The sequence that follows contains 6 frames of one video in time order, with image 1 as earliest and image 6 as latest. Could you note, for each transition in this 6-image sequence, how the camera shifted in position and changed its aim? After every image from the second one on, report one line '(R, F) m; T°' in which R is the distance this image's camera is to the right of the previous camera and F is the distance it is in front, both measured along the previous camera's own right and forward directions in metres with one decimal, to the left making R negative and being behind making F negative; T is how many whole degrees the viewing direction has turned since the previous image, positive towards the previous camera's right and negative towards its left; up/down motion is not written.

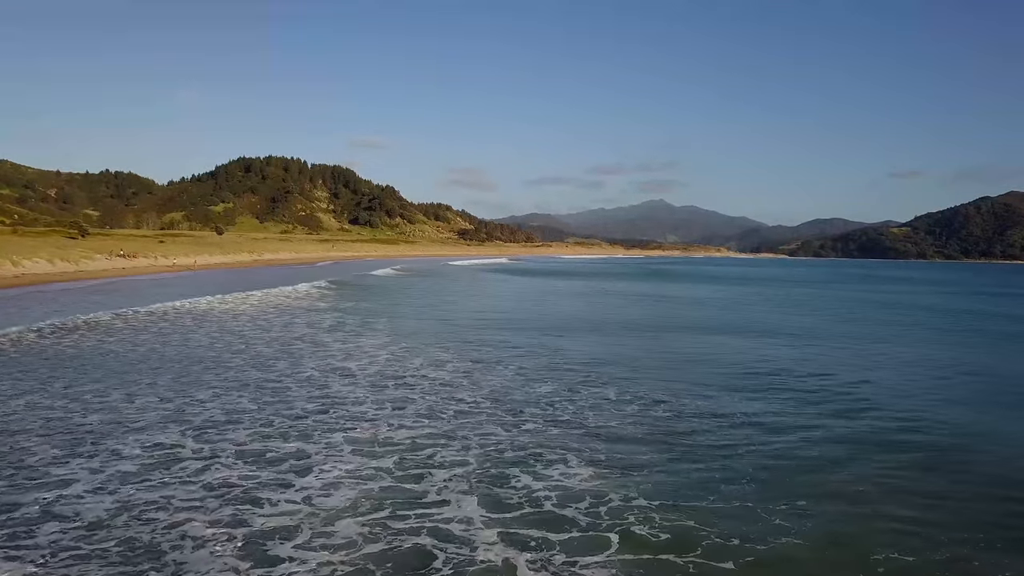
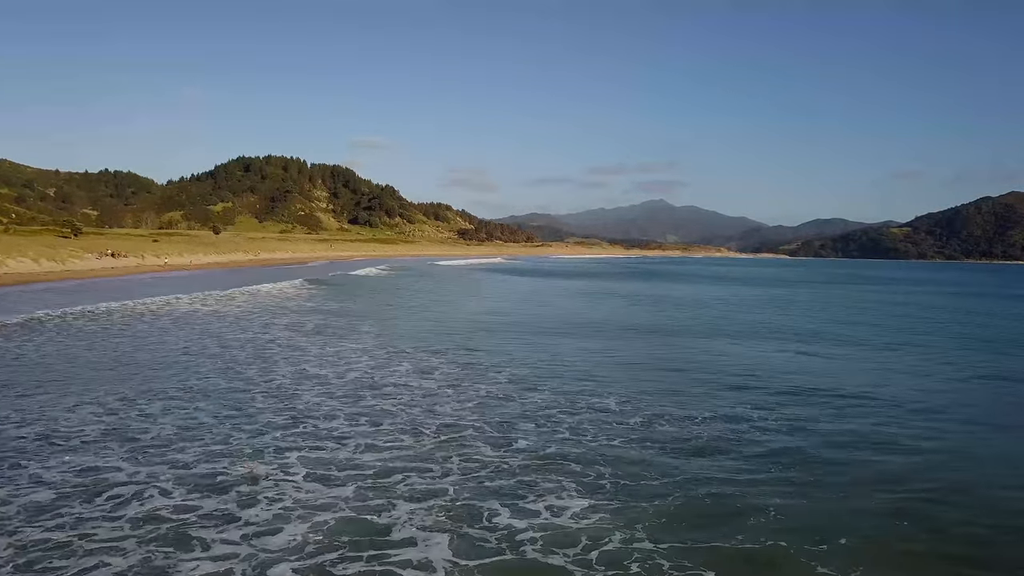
(+0.2, +1.0) m; 0°
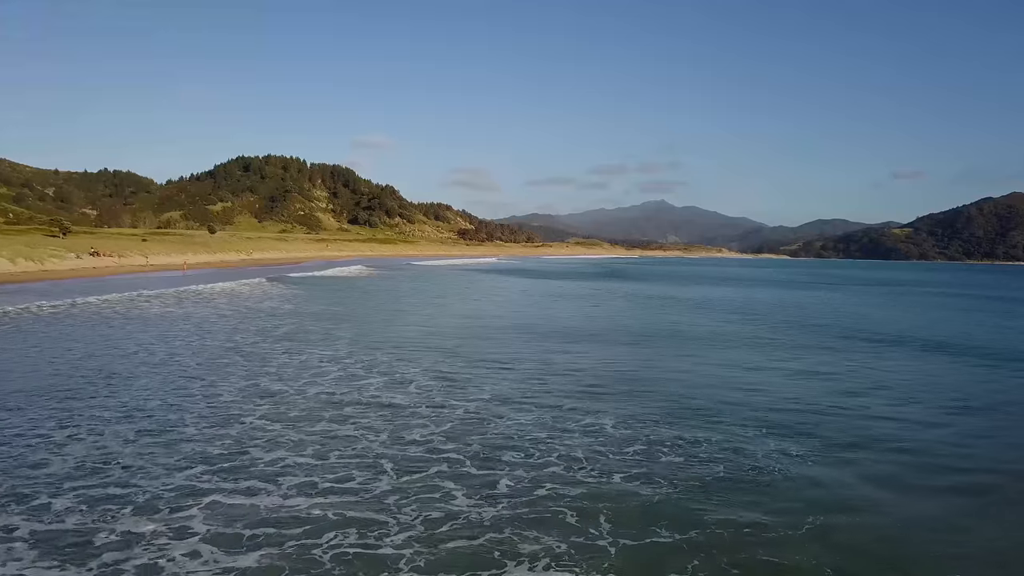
(+0.3, +1.6) m; 0°
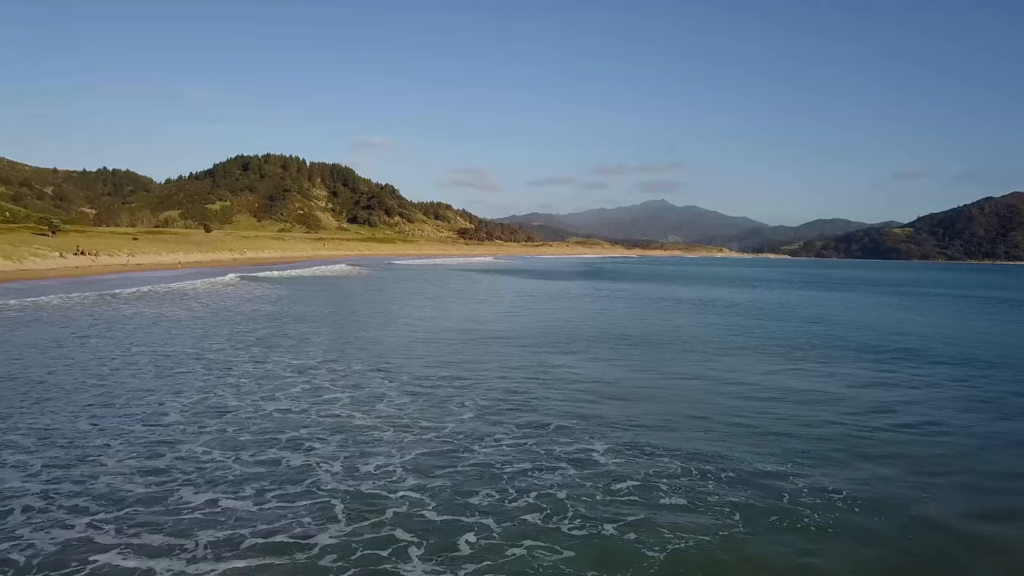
(+0.3, +1.2) m; 0°
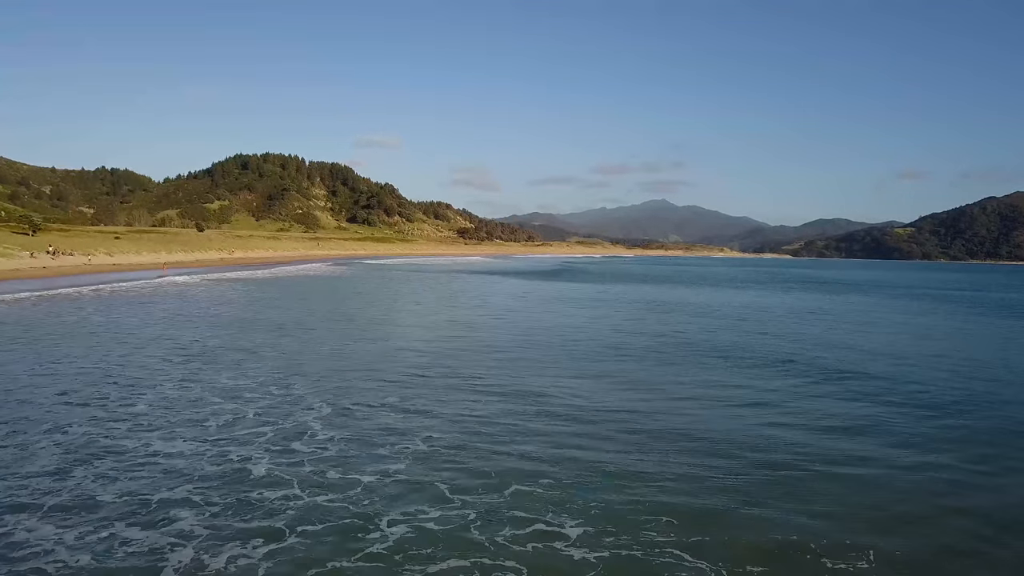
(+0.7, +2.0) m; 0°
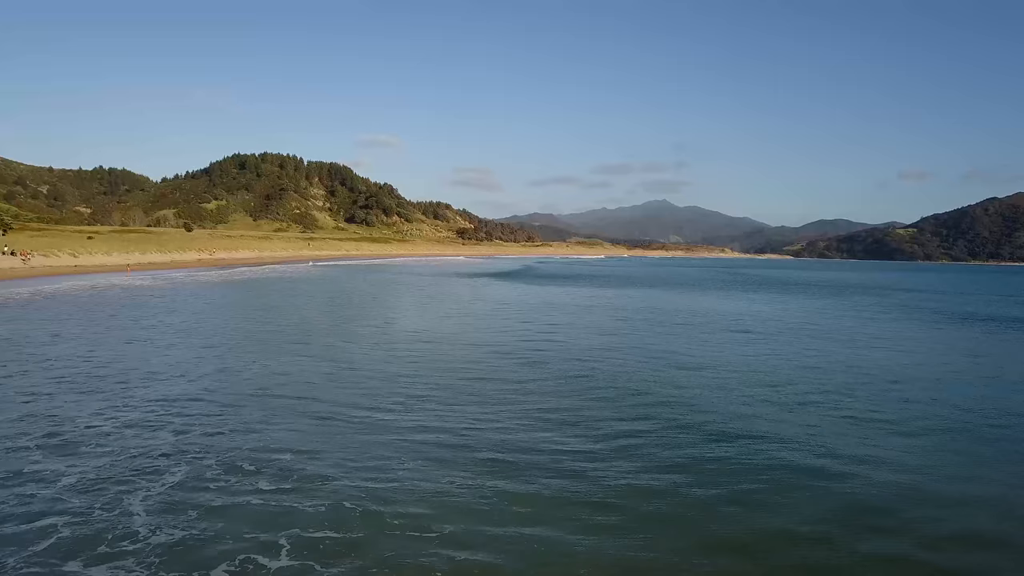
(+1.1, +2.6) m; 0°
